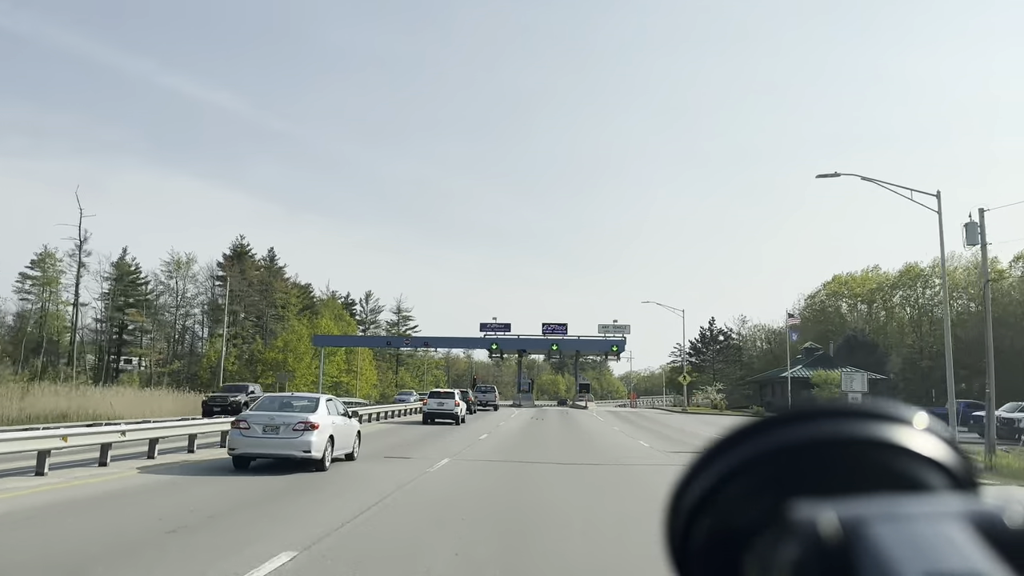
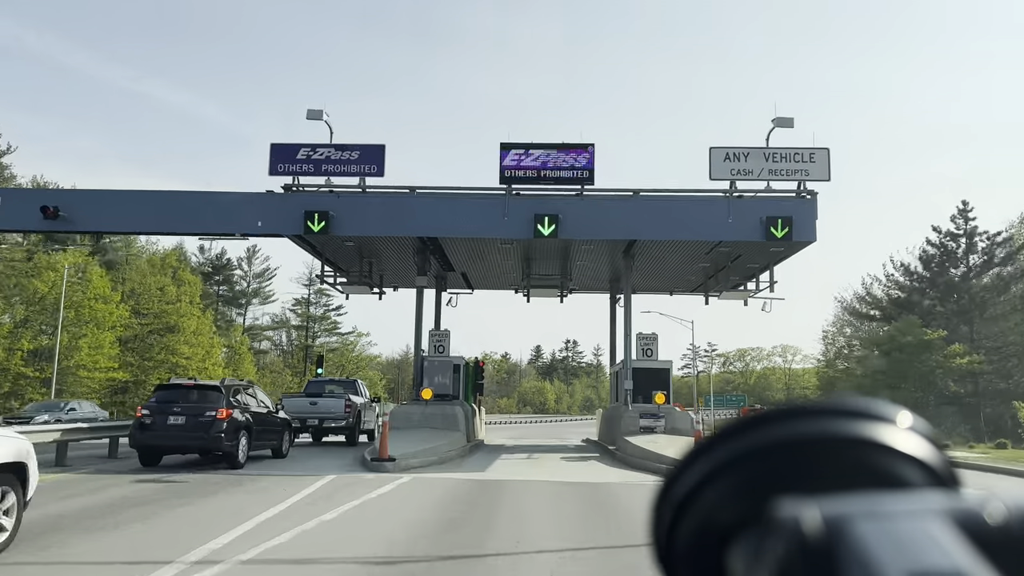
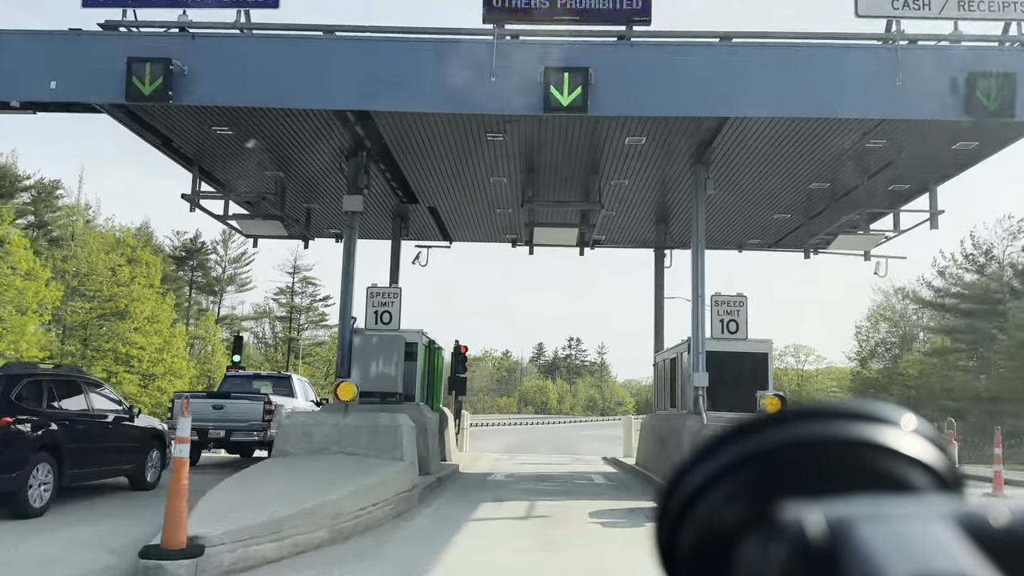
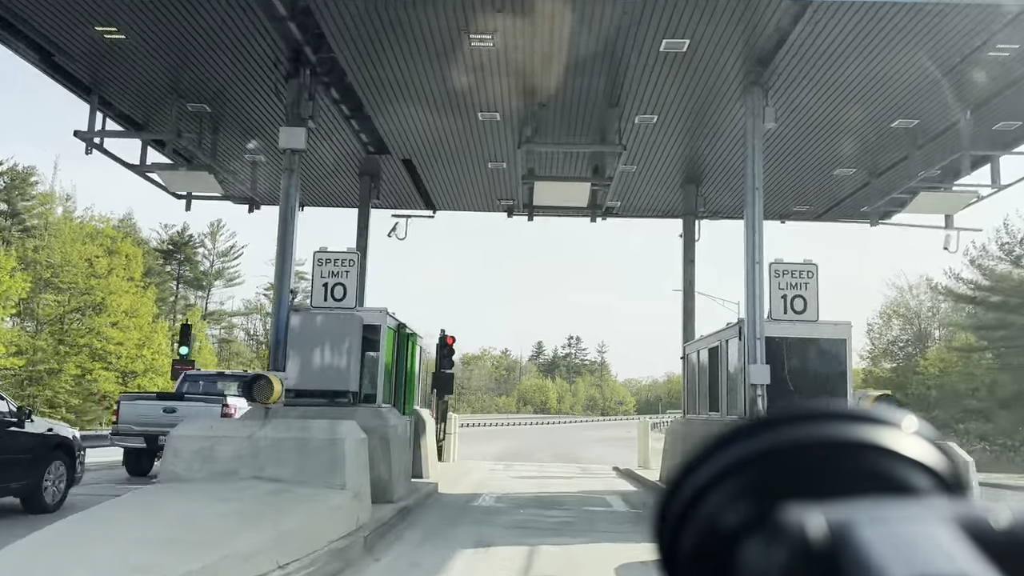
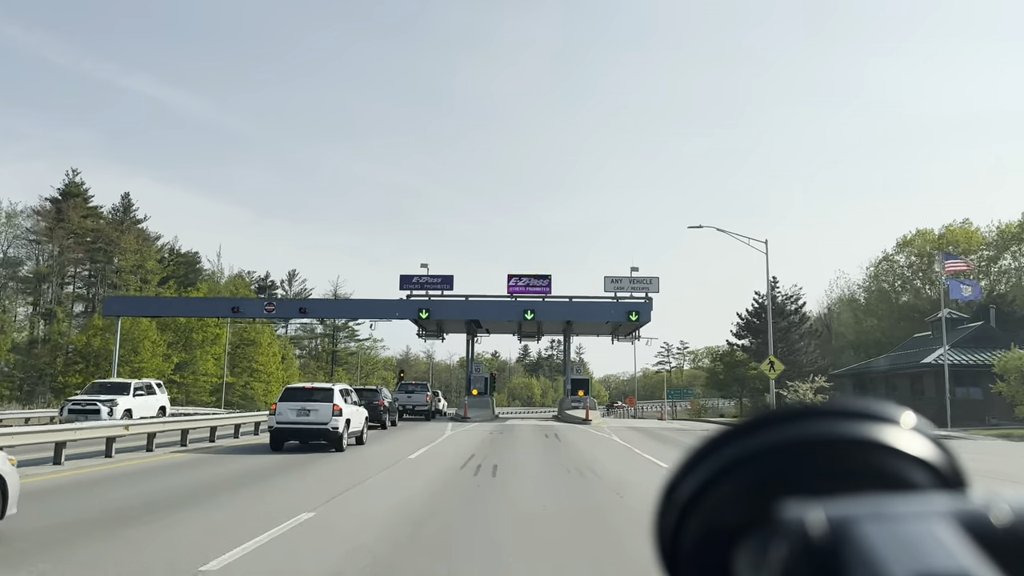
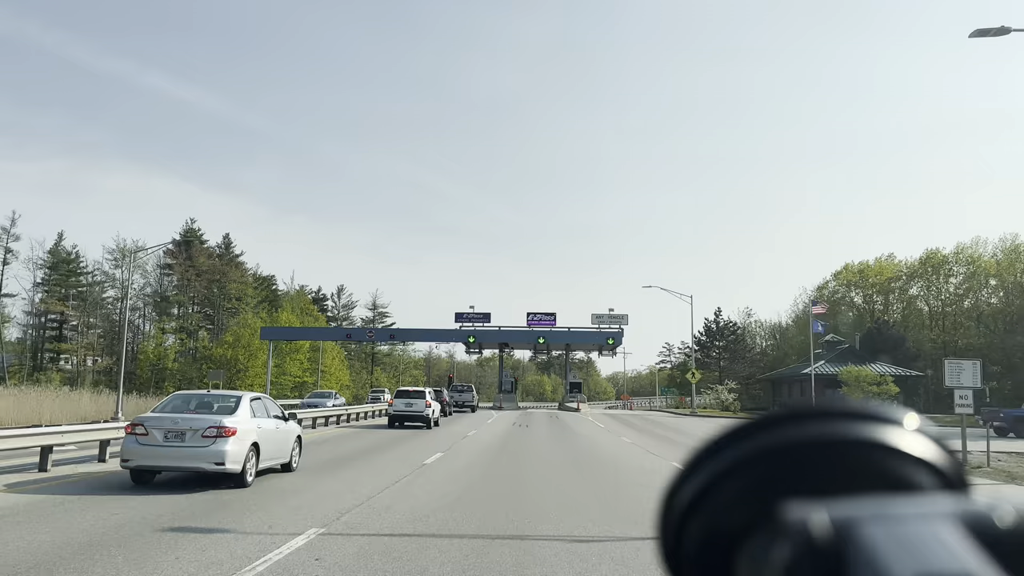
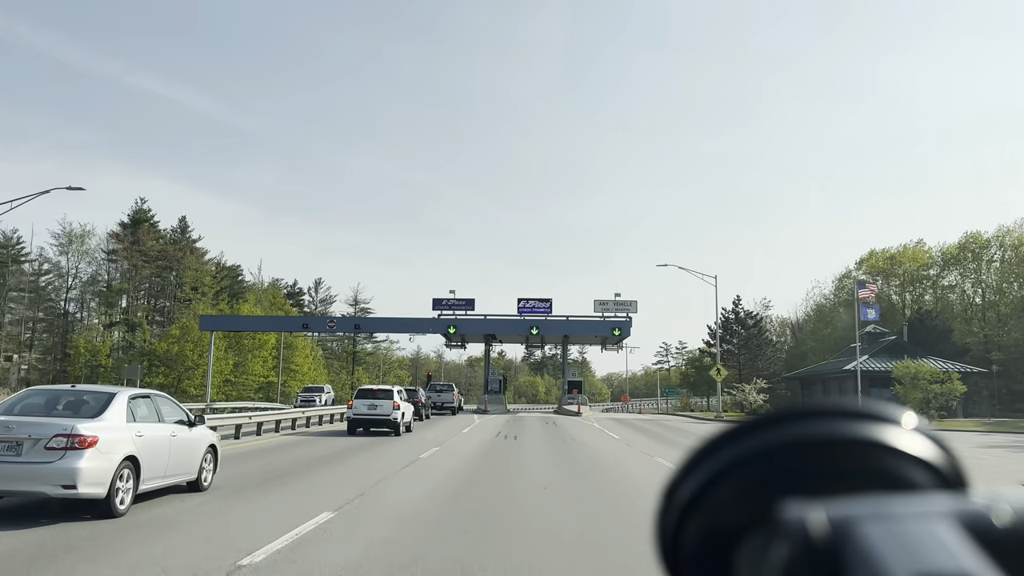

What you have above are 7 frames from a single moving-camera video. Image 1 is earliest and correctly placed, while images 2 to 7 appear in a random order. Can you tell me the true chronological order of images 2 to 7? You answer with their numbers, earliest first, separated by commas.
6, 7, 5, 2, 3, 4
